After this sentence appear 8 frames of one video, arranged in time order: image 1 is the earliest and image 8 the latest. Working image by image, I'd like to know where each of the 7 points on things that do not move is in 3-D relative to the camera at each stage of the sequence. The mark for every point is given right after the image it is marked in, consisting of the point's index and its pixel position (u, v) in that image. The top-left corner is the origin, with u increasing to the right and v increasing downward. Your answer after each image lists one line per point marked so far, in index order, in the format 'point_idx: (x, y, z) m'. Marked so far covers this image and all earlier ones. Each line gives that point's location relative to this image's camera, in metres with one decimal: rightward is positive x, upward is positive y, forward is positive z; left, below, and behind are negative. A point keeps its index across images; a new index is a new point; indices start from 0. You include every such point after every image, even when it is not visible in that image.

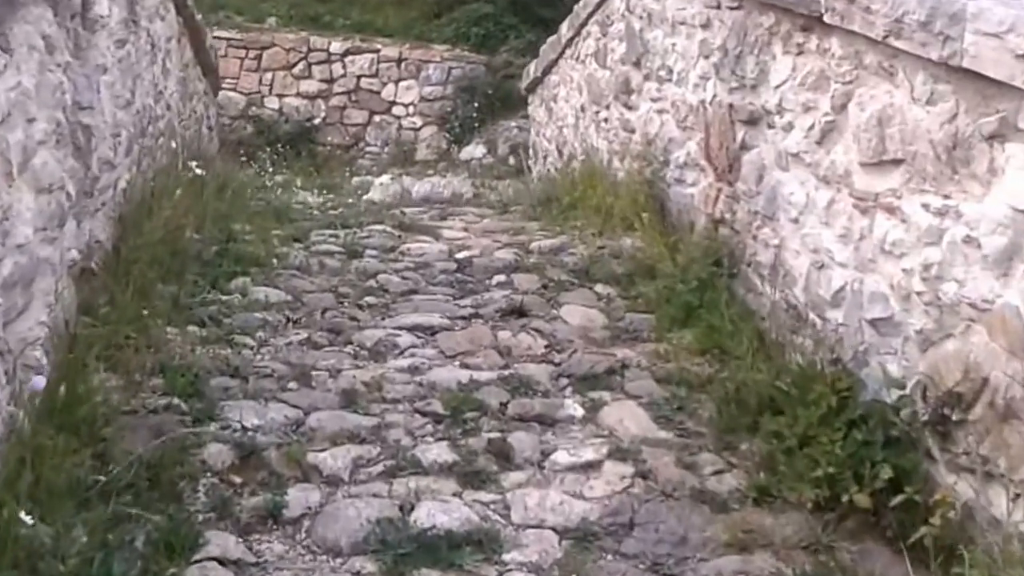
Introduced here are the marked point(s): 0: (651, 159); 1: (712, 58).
0: (+0.5, +0.4, +6.2) m
1: (+0.6, +0.7, +5.1) m
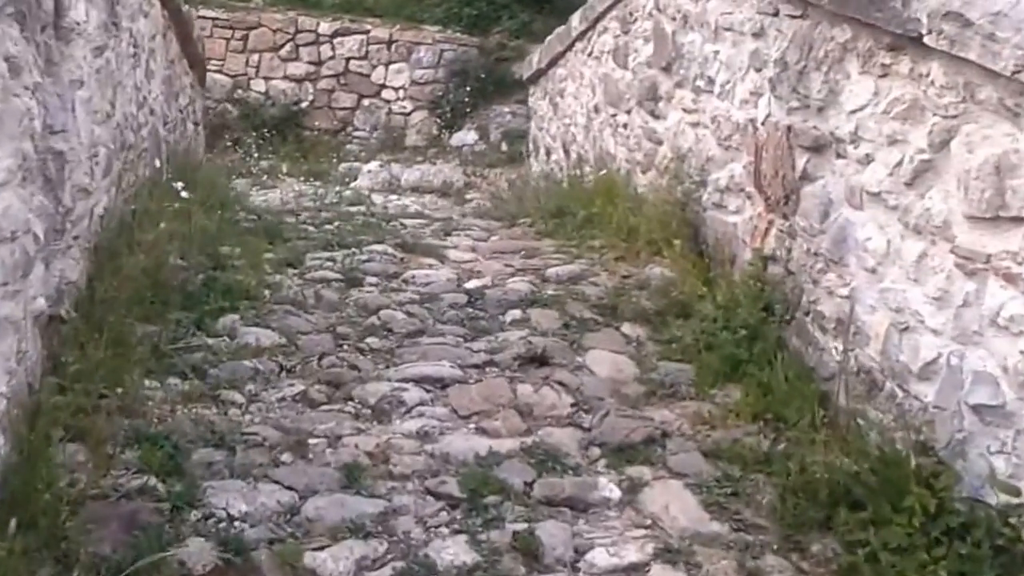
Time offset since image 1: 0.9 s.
0: (+0.5, +0.3, +5.6) m
1: (+0.7, +0.6, +4.5) m
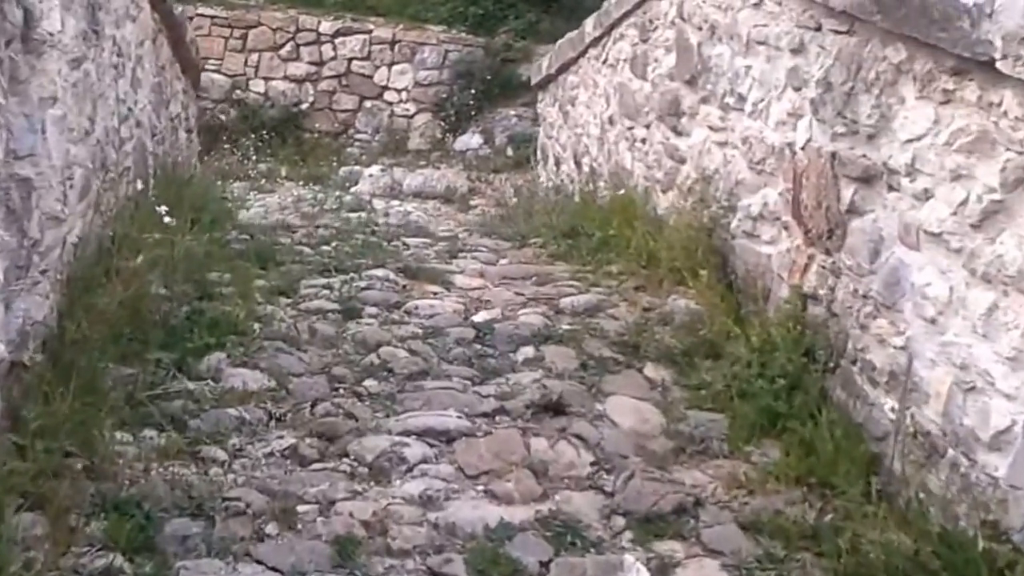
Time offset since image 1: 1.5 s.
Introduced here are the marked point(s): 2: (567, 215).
0: (+0.6, +0.2, +5.2) m
1: (+0.7, +0.5, +4.1) m
2: (+0.2, +0.3, +6.7) m
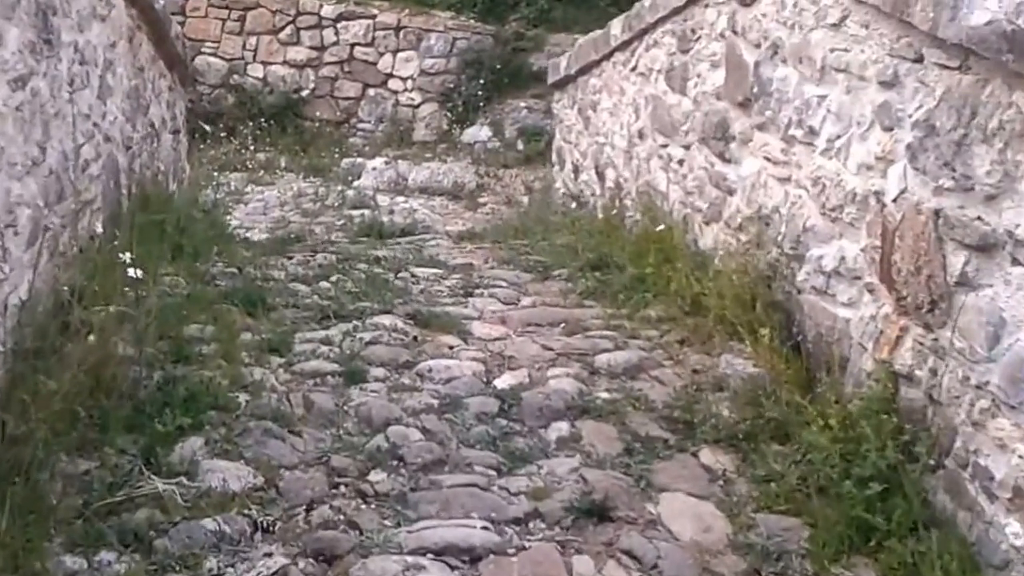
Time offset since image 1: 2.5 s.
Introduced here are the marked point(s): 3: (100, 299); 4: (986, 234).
0: (+0.7, +0.1, +4.5) m
1: (+0.8, +0.3, +3.4) m
2: (+0.3, +0.1, +6.0) m
3: (-1.0, 0.0, +4.2) m
4: (+0.8, +0.1, +3.0) m
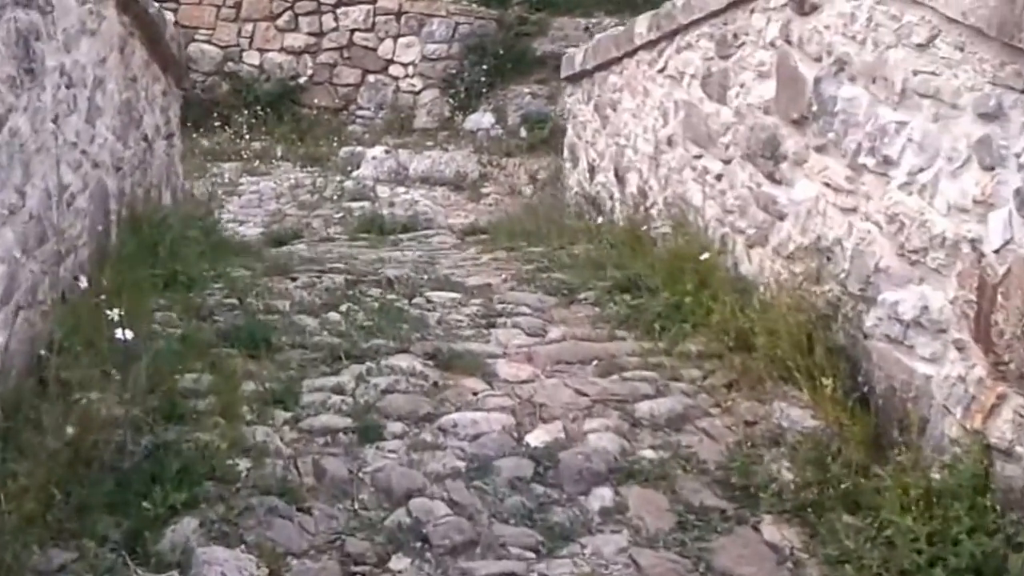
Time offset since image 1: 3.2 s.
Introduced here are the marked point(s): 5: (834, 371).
0: (+0.7, 0.0, +4.0) m
1: (+0.9, +0.2, +3.0) m
2: (+0.4, +0.1, +5.6) m
3: (-0.9, -0.1, +3.7) m
4: (+0.9, 0.0, +2.6) m
5: (+0.7, -0.2, +3.8) m
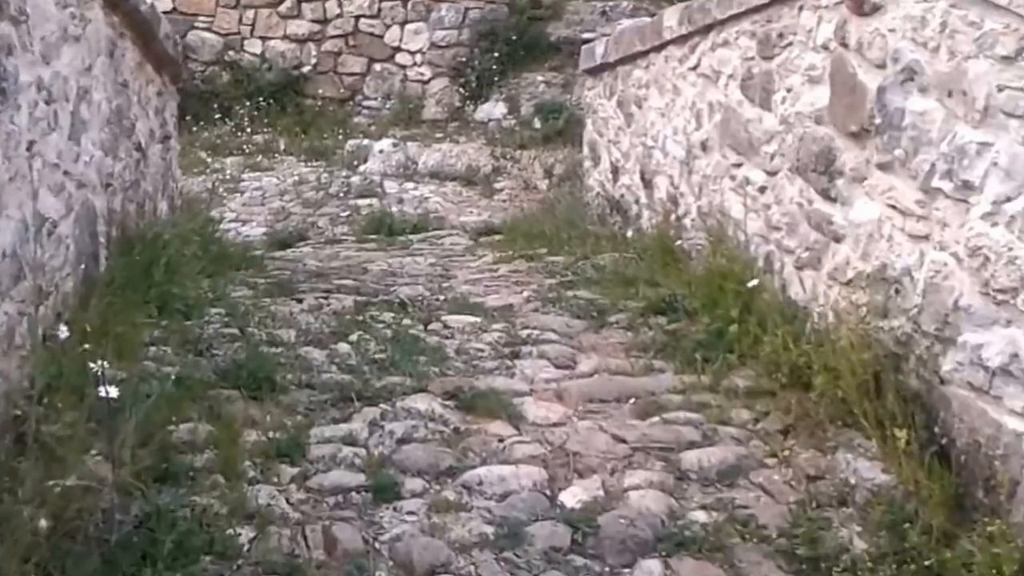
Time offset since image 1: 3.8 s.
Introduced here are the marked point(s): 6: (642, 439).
0: (+0.8, -0.1, +3.6) m
1: (+0.9, +0.1, +2.6) m
2: (+0.4, 0.0, +5.2) m
3: (-0.8, -0.2, +3.3) m
4: (+1.0, -0.1, +2.2) m
5: (+0.8, -0.3, +3.4) m
6: (+0.3, -0.3, +3.8) m
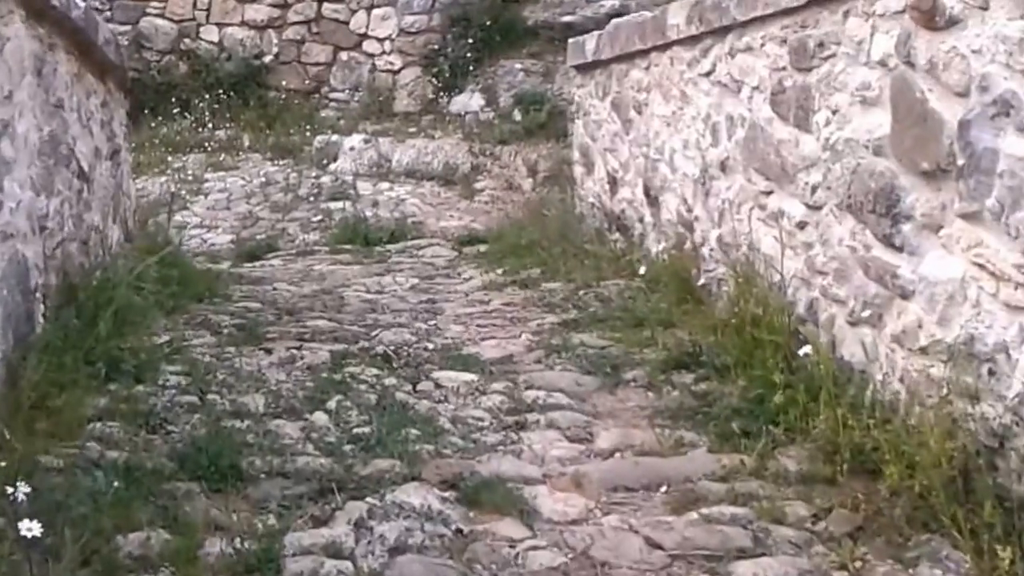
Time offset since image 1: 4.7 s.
0: (+0.8, -0.2, +3.0) m
1: (+1.0, 0.0, +1.9) m
2: (+0.4, -0.1, +4.6) m
3: (-0.8, -0.4, +2.7) m
4: (+1.0, -0.3, +1.6) m
5: (+0.8, -0.4, +2.8) m
6: (+0.3, -0.5, +3.1) m
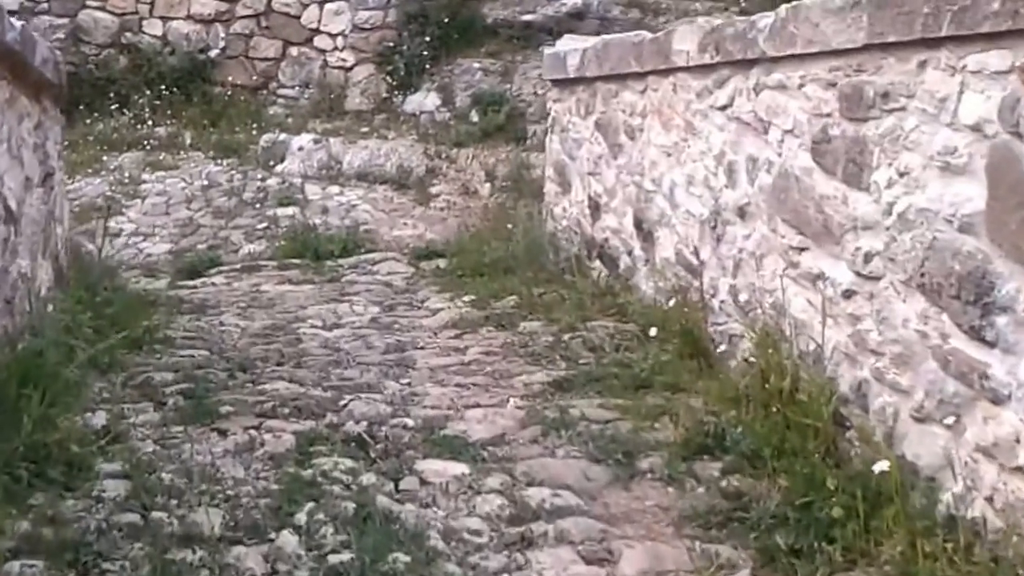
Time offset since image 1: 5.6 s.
0: (+0.9, -0.4, +2.4) m
1: (+1.0, -0.2, +1.4) m
2: (+0.4, -0.3, +4.0) m
3: (-0.8, -0.6, +2.0) m
4: (+1.1, -0.5, +1.0) m
5: (+0.9, -0.6, +2.2) m
6: (+0.3, -0.7, +2.5) m
